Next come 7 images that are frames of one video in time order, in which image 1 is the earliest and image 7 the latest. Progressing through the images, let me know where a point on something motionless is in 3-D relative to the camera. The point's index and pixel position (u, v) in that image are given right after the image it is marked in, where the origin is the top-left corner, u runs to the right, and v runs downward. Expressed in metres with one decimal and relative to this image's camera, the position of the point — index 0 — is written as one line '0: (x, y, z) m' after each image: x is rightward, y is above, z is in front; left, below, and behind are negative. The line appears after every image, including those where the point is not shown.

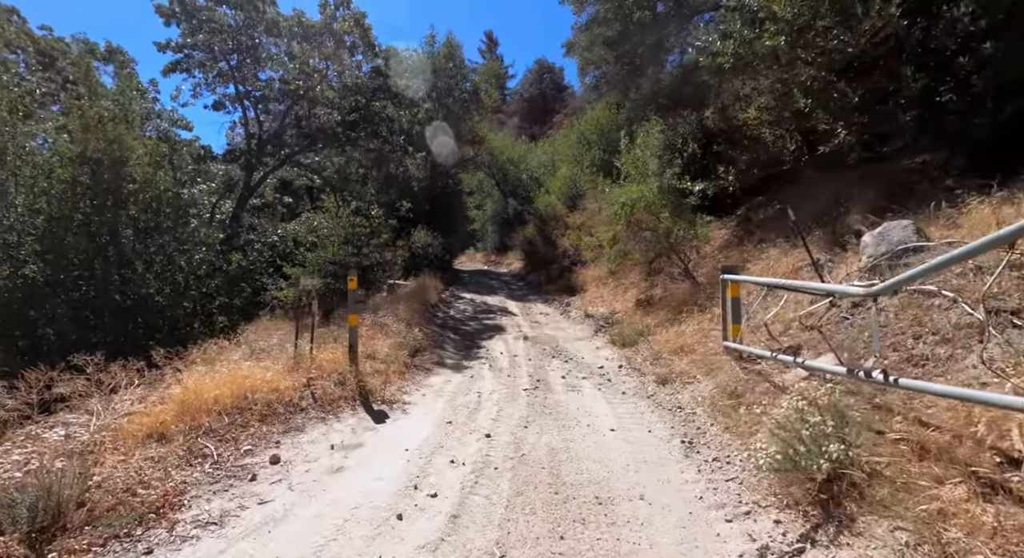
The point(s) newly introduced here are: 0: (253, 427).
0: (-2.5, -1.4, +5.3) m
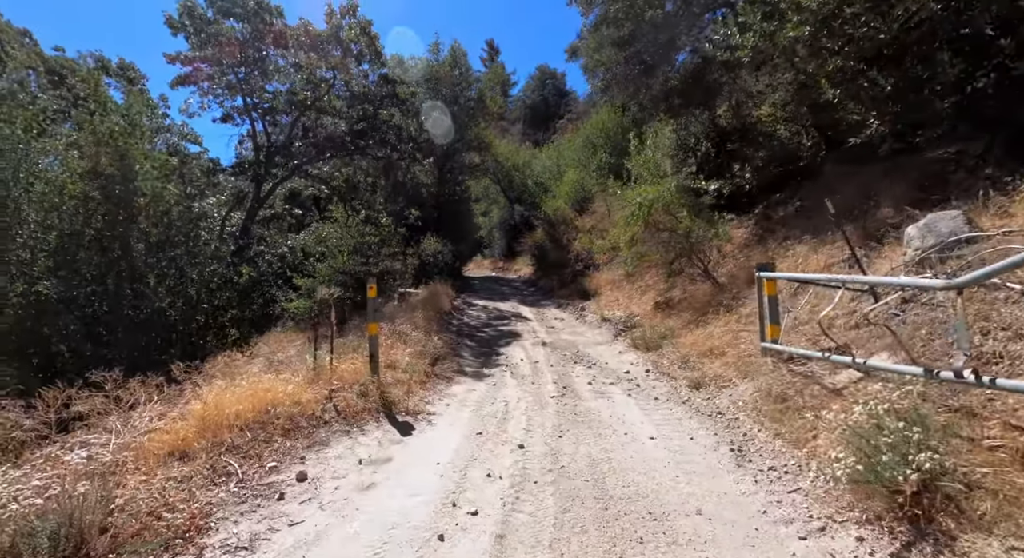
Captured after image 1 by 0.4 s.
0: (-2.2, -1.5, +5.1) m
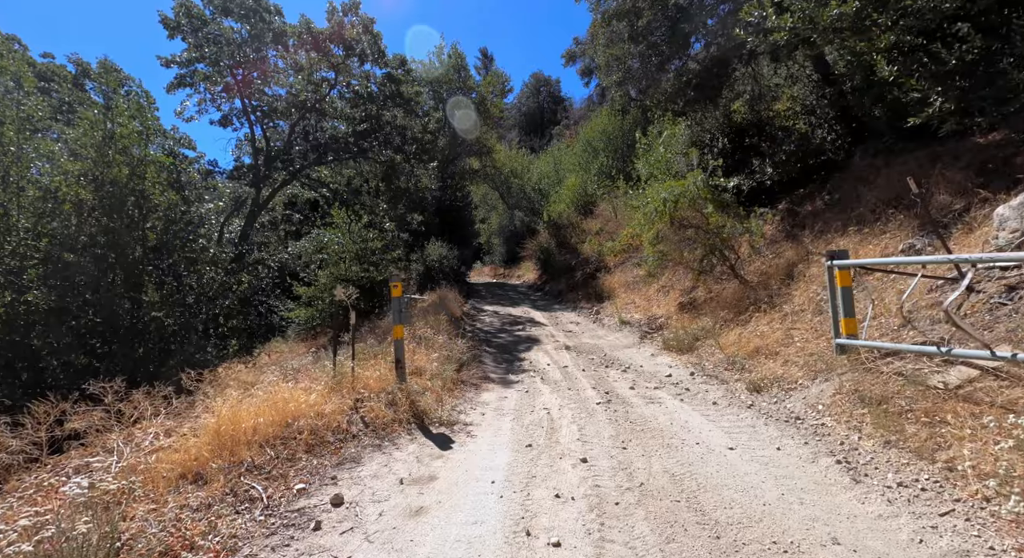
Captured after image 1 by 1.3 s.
0: (-1.7, -1.5, +4.5) m
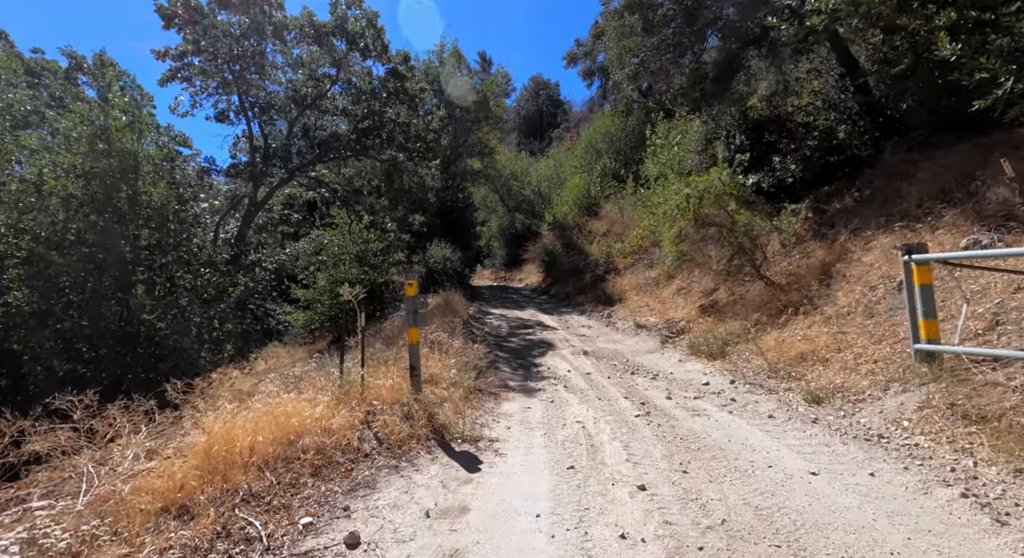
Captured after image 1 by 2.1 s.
0: (-1.4, -1.4, +3.8) m
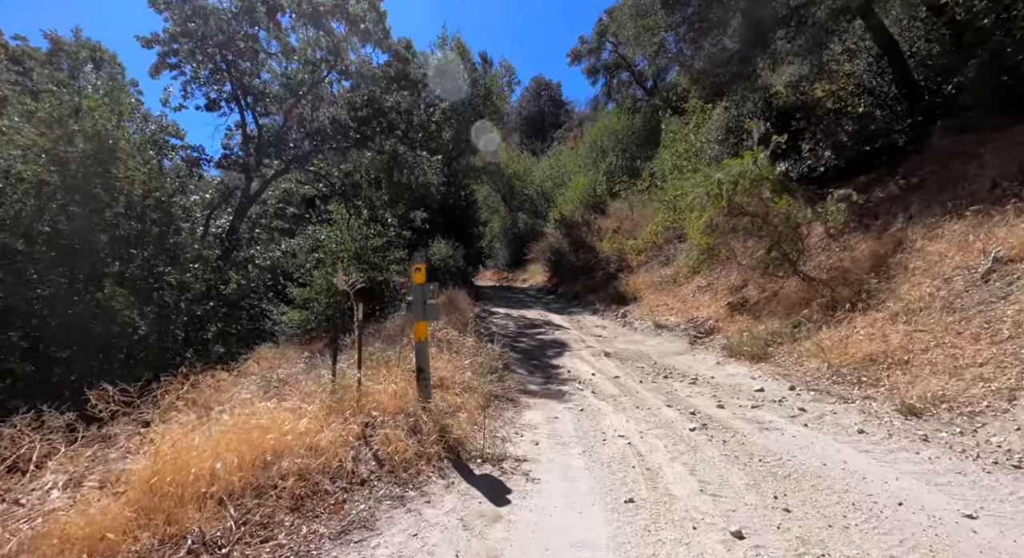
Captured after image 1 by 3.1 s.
0: (-1.2, -1.3, +2.9) m
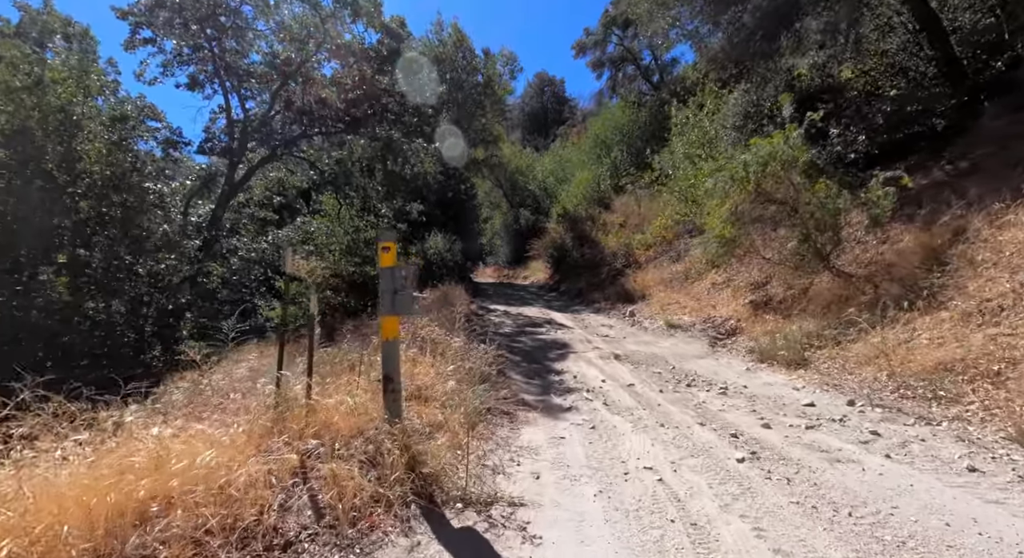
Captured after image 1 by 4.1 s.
0: (-1.2, -1.2, +1.8) m
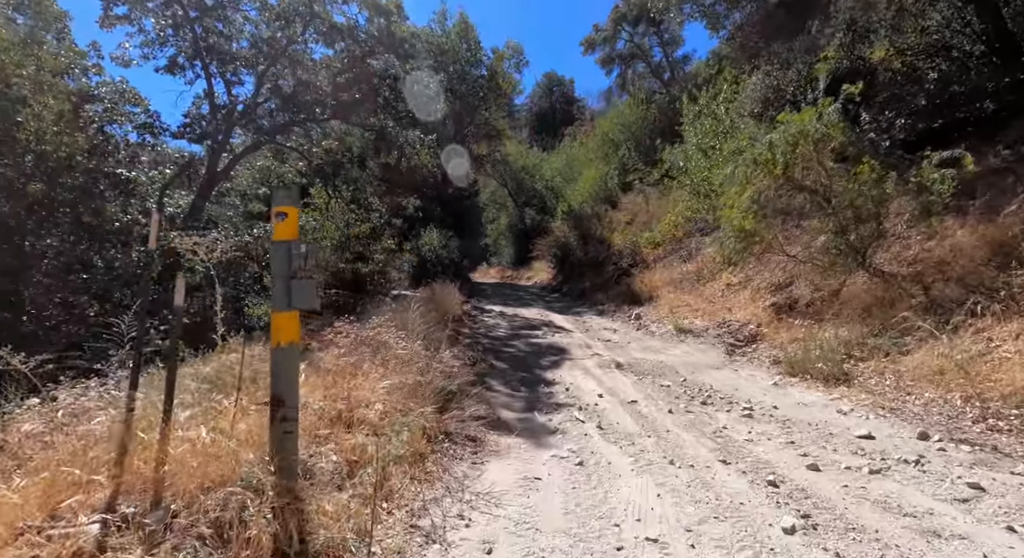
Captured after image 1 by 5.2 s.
0: (-1.5, -1.1, +0.7) m
